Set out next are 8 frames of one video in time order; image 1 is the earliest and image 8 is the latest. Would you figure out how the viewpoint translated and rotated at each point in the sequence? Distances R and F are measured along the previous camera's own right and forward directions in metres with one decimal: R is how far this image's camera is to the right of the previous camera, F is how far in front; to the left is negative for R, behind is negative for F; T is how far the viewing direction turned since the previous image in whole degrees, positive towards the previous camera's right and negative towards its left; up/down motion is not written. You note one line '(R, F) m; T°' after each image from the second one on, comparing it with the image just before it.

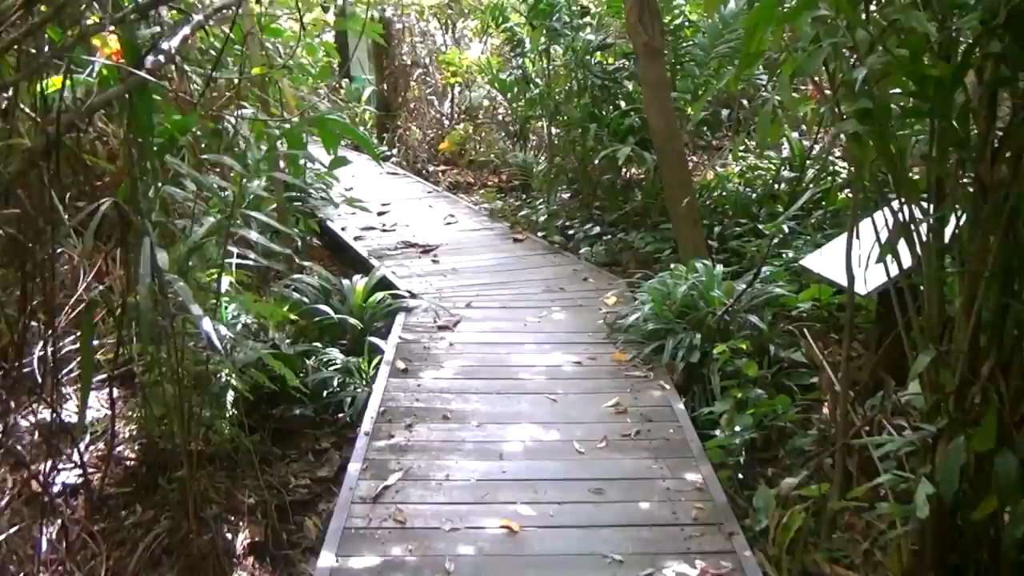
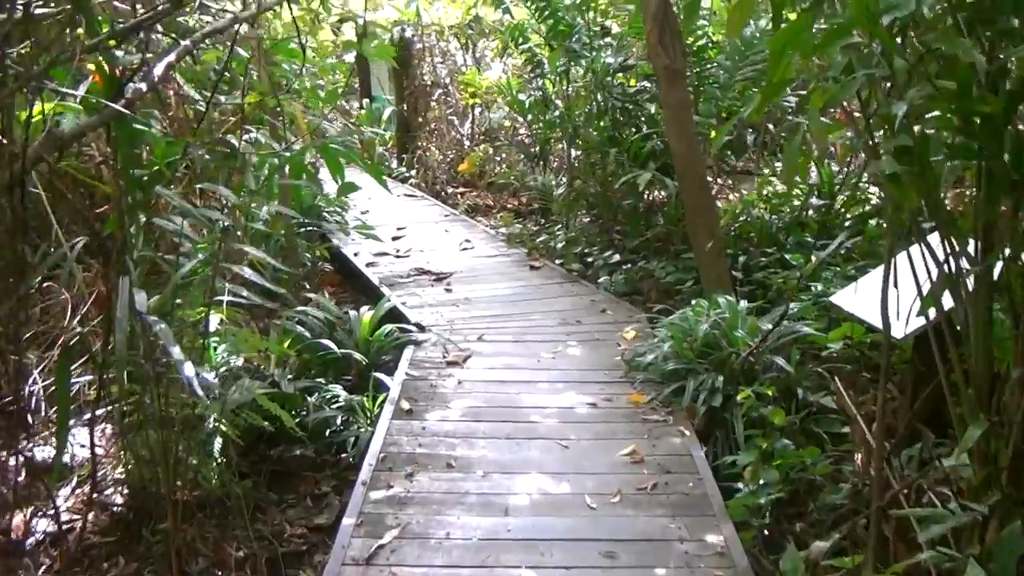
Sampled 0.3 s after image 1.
(0.0, +0.1) m; -2°
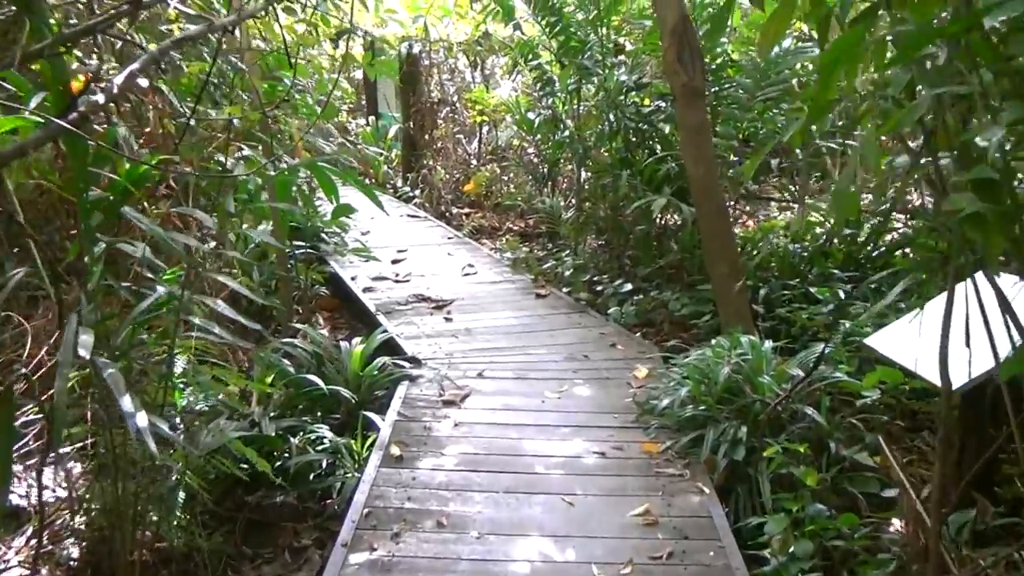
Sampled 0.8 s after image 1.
(0.0, +0.2) m; 0°
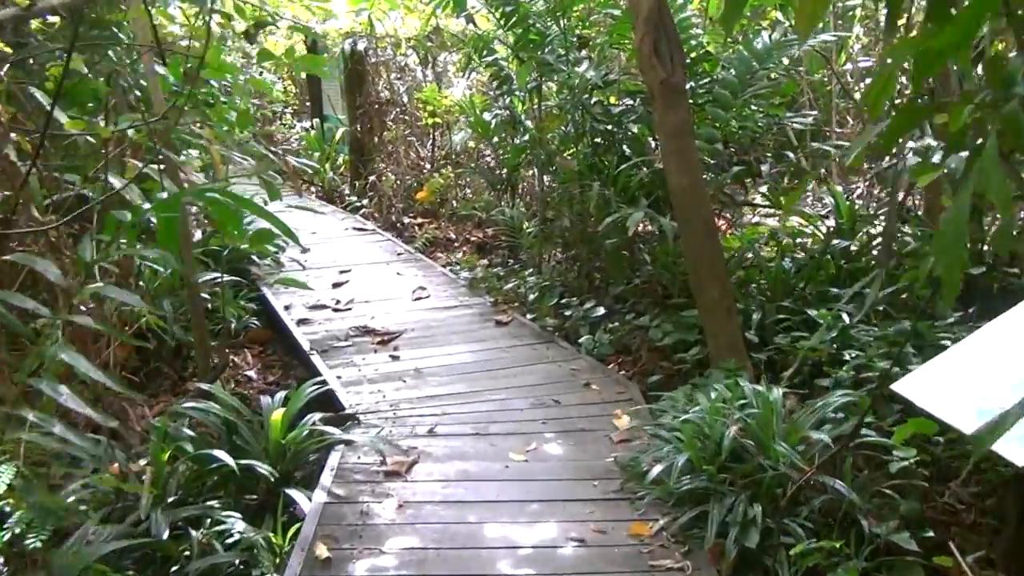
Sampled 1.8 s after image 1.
(0.0, +0.5) m; +2°
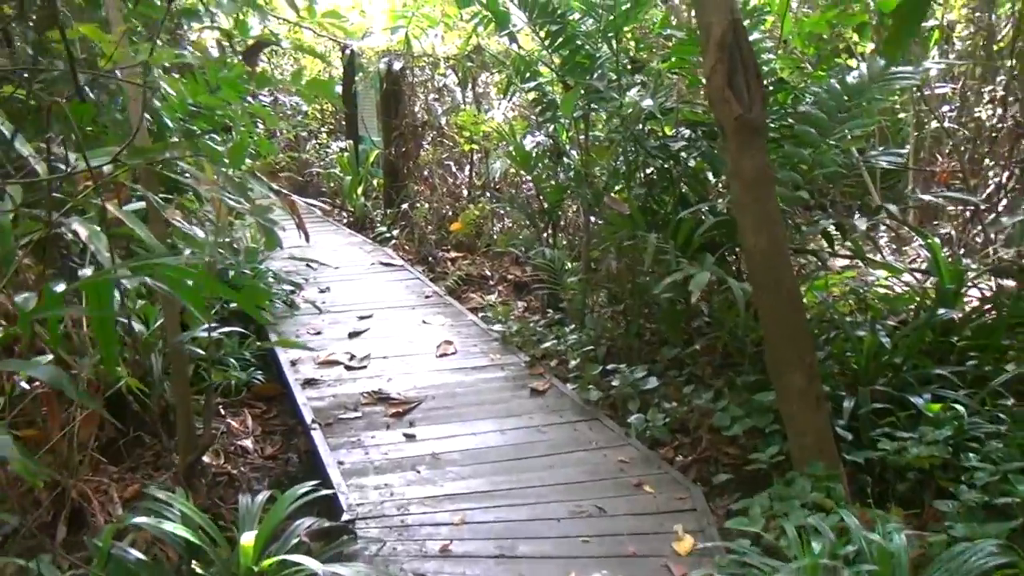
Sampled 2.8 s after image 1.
(0.0, +0.5) m; -3°
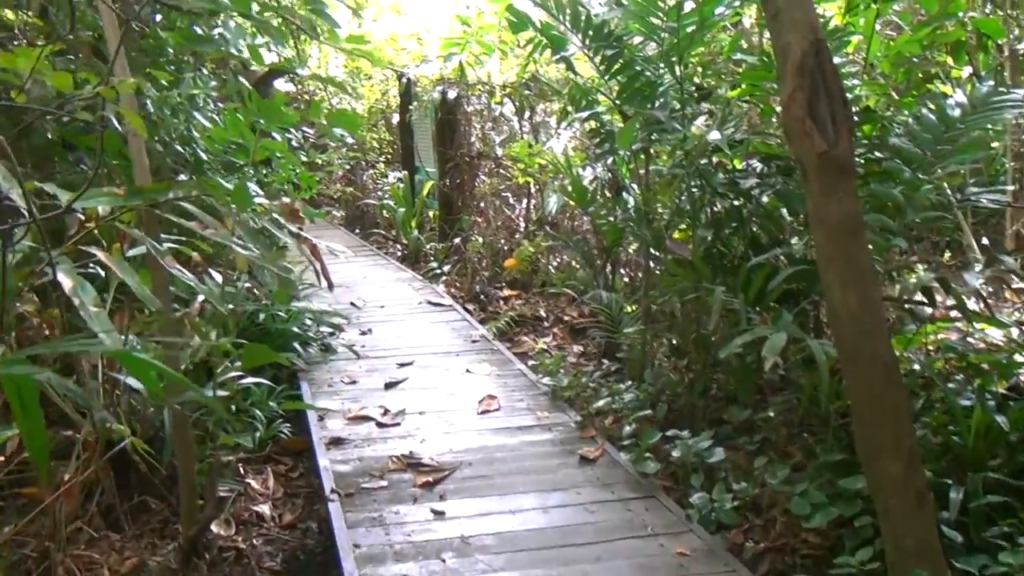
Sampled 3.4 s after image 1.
(+0.1, +0.3) m; -4°
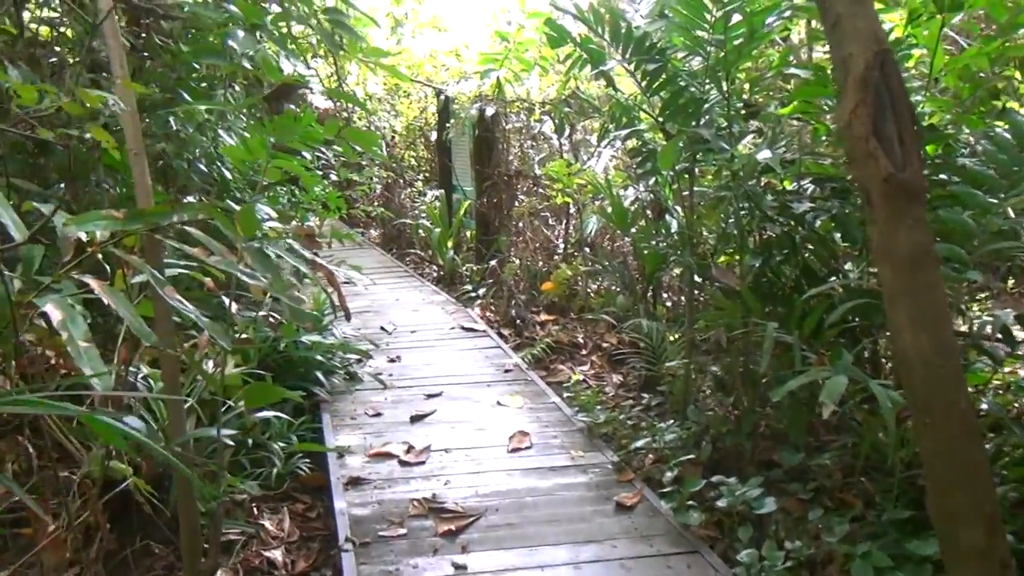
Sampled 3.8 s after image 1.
(0.0, +0.2) m; -3°
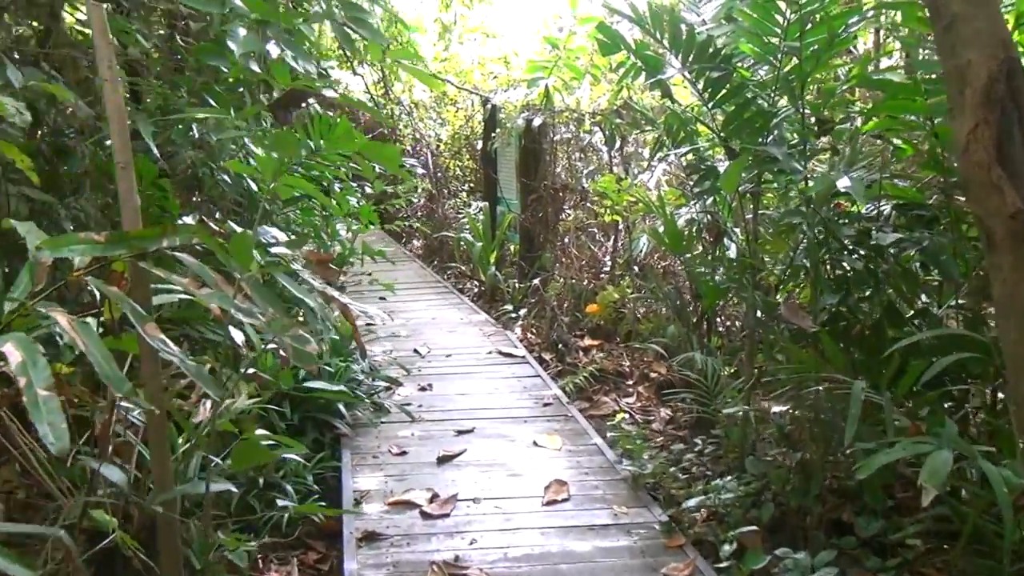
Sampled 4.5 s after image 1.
(0.0, +0.3) m; -3°
